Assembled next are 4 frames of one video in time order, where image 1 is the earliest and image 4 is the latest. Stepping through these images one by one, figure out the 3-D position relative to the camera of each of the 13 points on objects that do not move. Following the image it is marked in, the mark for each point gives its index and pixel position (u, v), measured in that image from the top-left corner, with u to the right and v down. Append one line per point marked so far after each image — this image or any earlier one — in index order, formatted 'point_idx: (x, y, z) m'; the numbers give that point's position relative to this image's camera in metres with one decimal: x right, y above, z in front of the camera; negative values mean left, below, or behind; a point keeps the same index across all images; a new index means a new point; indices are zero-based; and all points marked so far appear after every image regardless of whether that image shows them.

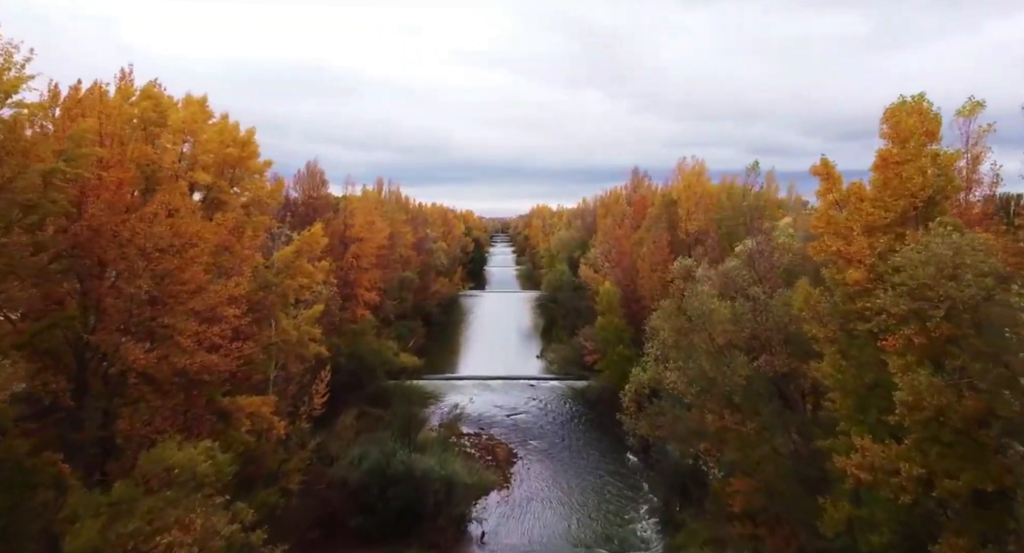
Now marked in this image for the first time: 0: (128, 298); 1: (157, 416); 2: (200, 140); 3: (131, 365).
0: (-6.1, -0.3, +11.1) m
1: (-5.9, -2.3, +11.5) m
2: (-7.0, +3.0, +15.4) m
3: (-6.0, -1.4, +10.9) m
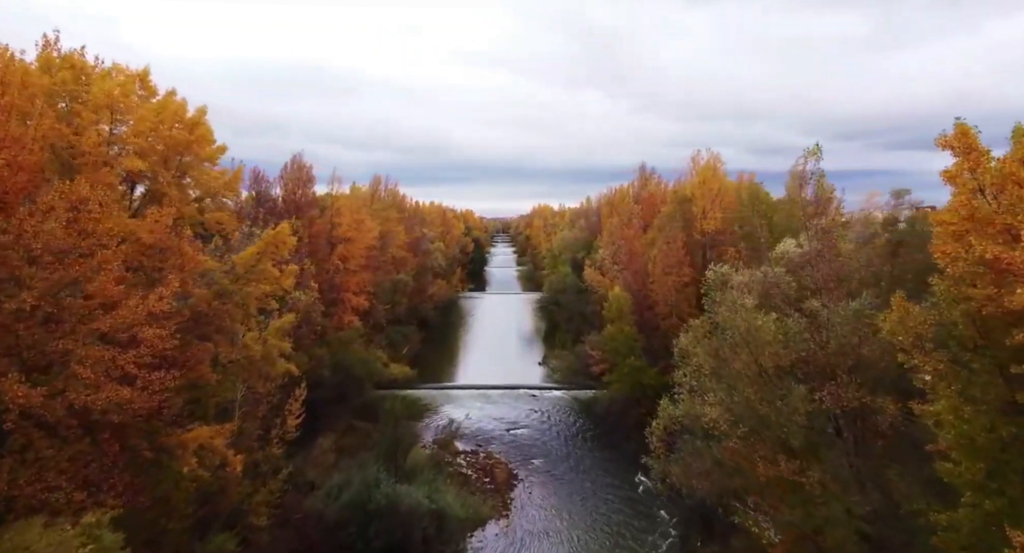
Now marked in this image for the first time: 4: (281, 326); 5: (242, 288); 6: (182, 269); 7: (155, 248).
0: (-6.2, -0.5, +8.5) m
1: (-5.9, -2.5, +8.9) m
2: (-7.0, +2.9, +12.9) m
3: (-6.0, -1.5, +8.3) m
4: (-5.6, -1.2, +17.1) m
5: (-5.7, -0.3, +14.9) m
6: (-6.0, +0.1, +12.5) m
7: (-6.2, +0.5, +12.2) m
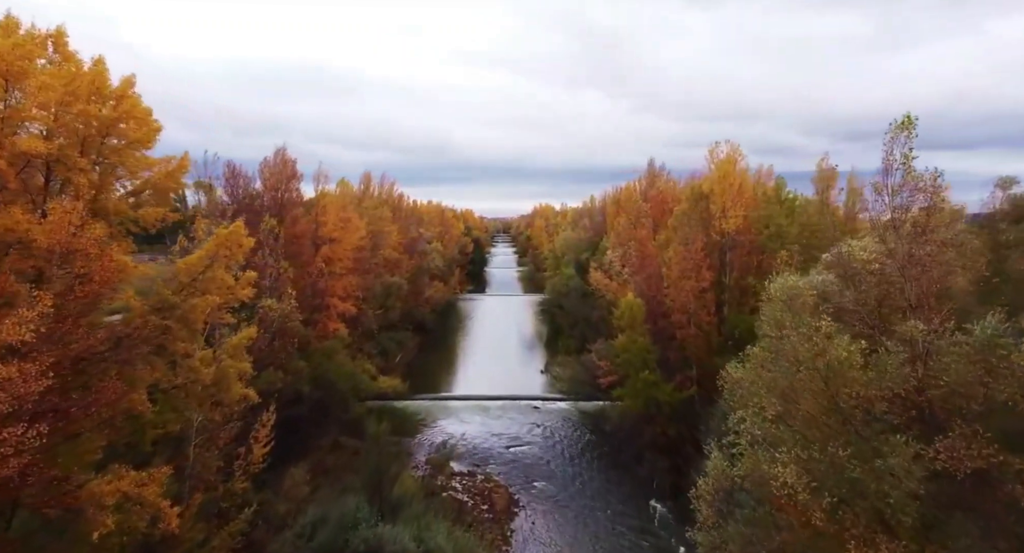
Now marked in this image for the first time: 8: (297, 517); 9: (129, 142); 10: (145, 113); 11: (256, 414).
0: (-6.1, -0.6, +5.9) m
1: (-5.9, -2.6, +6.3) m
2: (-7.0, +2.7, +10.2) m
3: (-6.0, -1.7, +5.7) m
4: (-5.6, -1.4, +14.4) m
5: (-5.7, -0.4, +12.2) m
6: (-5.9, 0.0, +9.9) m
7: (-6.2, +0.3, +9.6) m
8: (-5.3, -6.0, +17.4) m
9: (-6.3, +2.2, +11.5) m
10: (-6.1, +2.7, +11.5) m
11: (-6.9, -3.7, +18.7) m
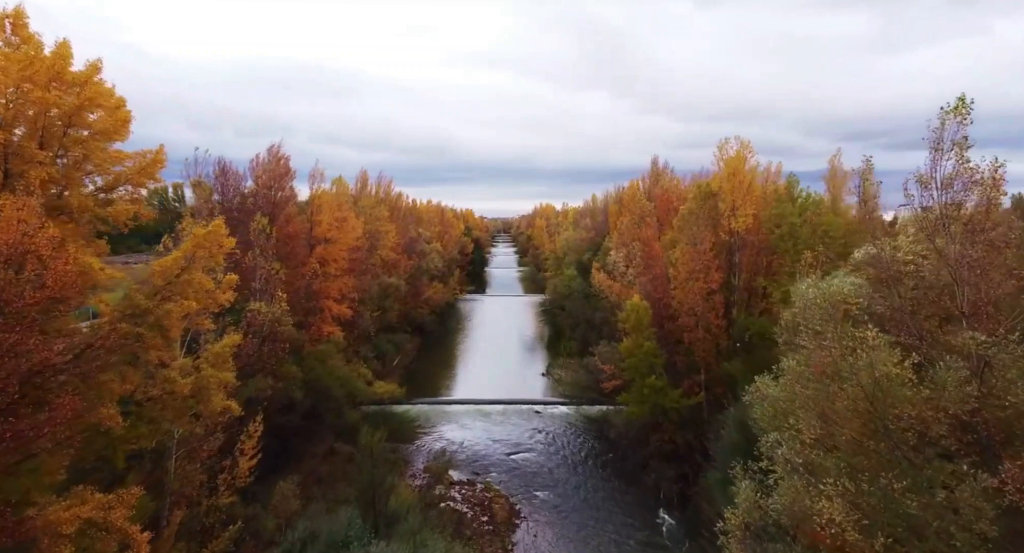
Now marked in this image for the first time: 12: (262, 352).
0: (-6.1, -0.7, +4.9) m
1: (-5.9, -2.7, +5.3) m
2: (-6.9, +2.7, +9.3) m
3: (-6.0, -1.7, +4.7) m
4: (-5.6, -1.4, +13.5) m
5: (-5.7, -0.5, +11.3) m
6: (-5.9, -0.1, +8.9) m
7: (-6.2, +0.3, +8.6) m
8: (-5.3, -6.0, +16.4) m
9: (-6.3, +2.2, +10.5) m
10: (-6.1, +2.6, +10.6) m
11: (-6.8, -3.7, +17.7) m
12: (-6.9, -2.1, +19.3) m
